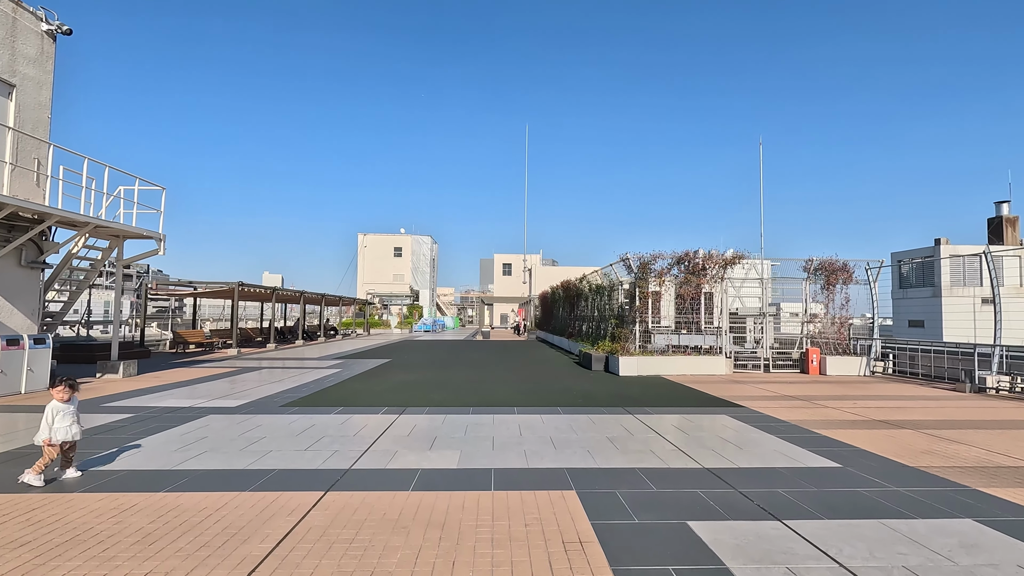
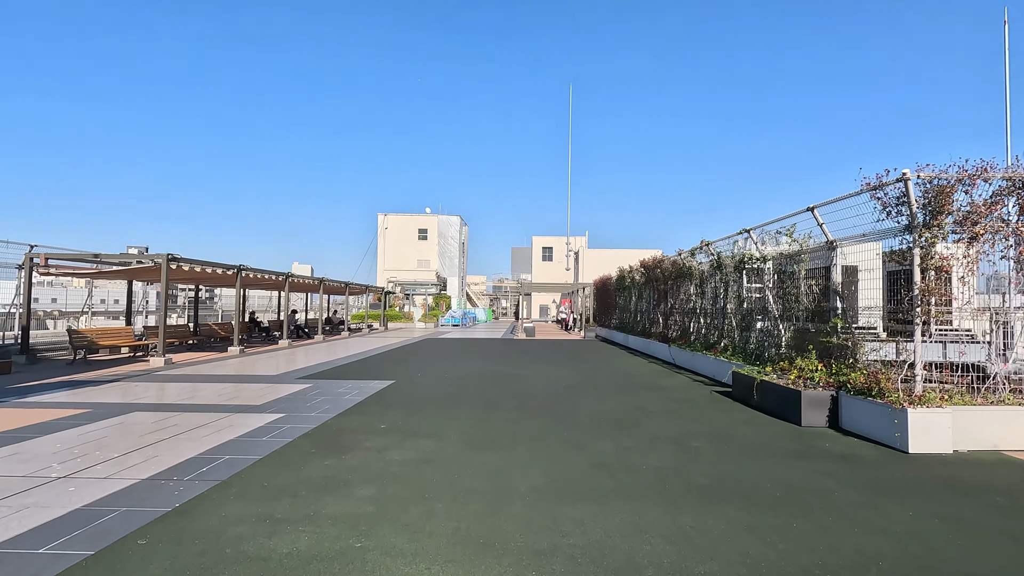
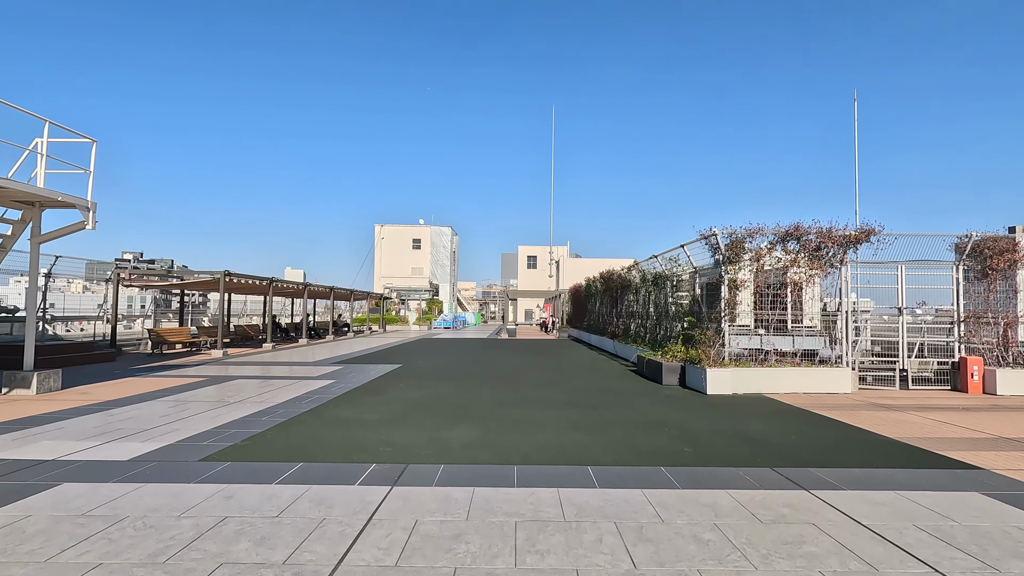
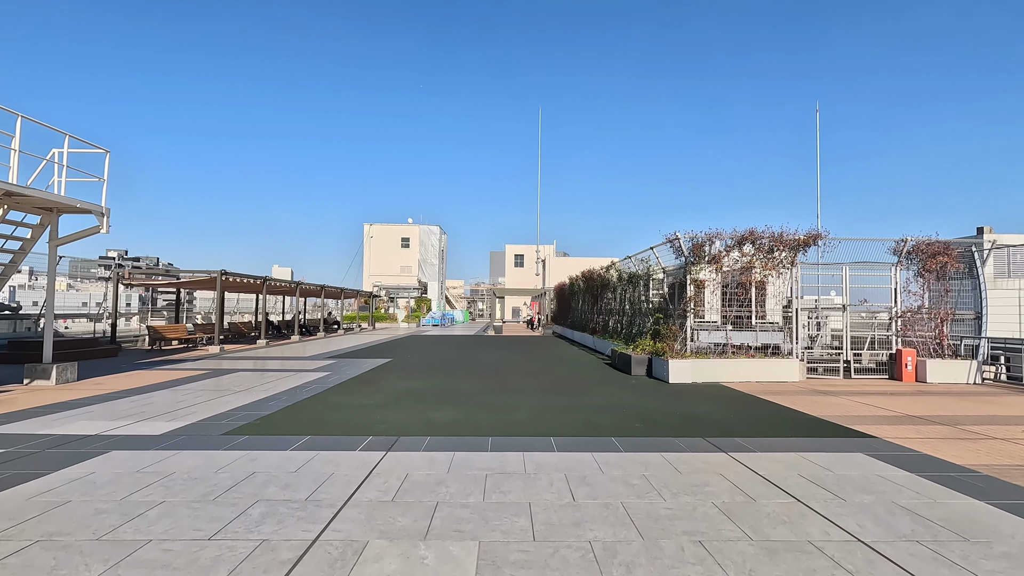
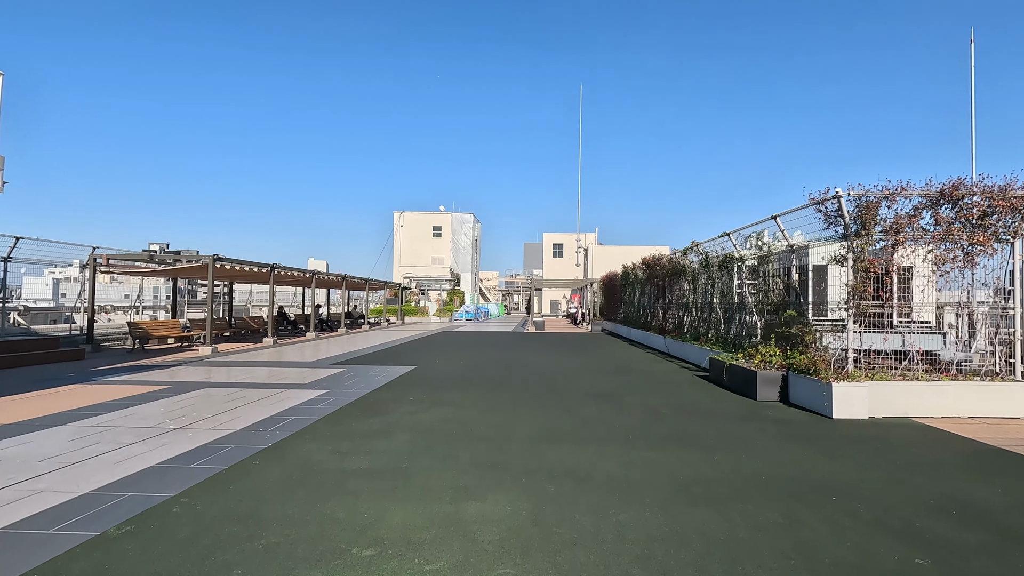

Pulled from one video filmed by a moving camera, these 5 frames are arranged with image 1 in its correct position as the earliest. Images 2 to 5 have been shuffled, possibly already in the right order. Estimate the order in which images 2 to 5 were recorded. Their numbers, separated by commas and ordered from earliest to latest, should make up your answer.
4, 3, 5, 2
